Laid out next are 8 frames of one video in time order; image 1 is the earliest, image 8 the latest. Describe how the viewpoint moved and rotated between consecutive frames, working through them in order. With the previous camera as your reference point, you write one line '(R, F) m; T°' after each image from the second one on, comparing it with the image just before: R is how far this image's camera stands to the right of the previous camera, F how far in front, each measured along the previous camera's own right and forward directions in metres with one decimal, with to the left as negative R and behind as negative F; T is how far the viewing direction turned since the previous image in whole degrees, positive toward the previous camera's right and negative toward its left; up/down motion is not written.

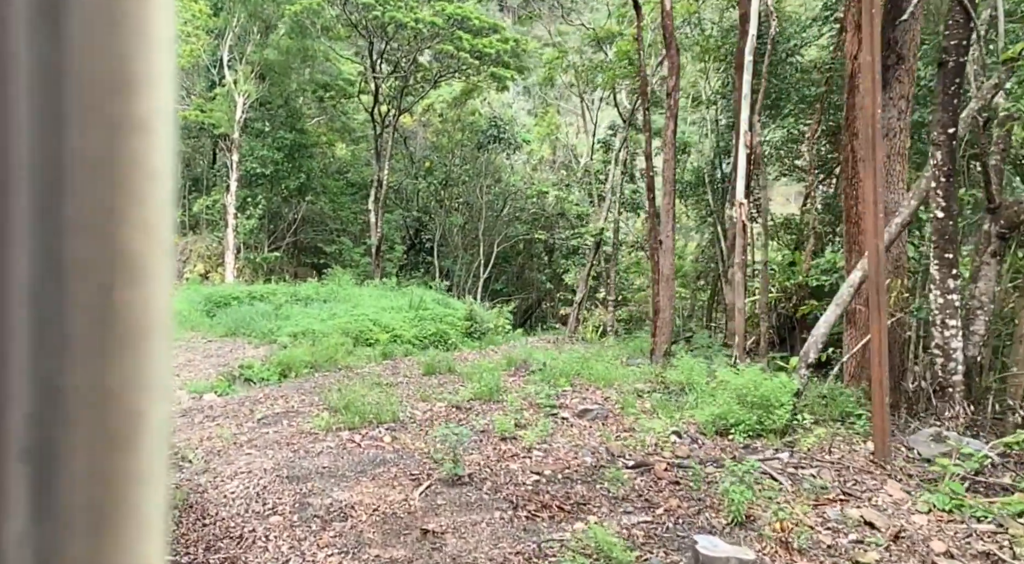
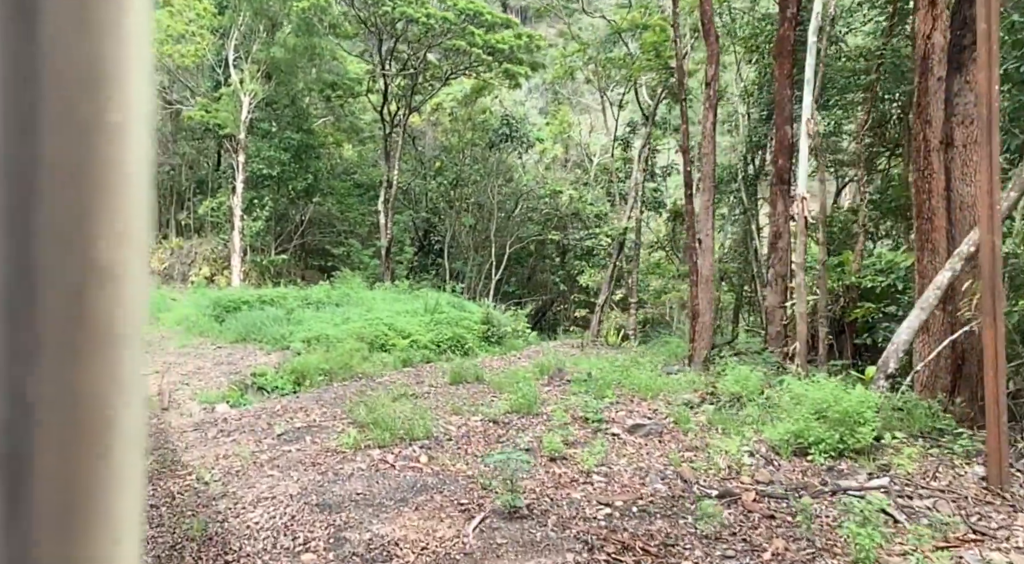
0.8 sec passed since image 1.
(-0.3, +0.5) m; 0°
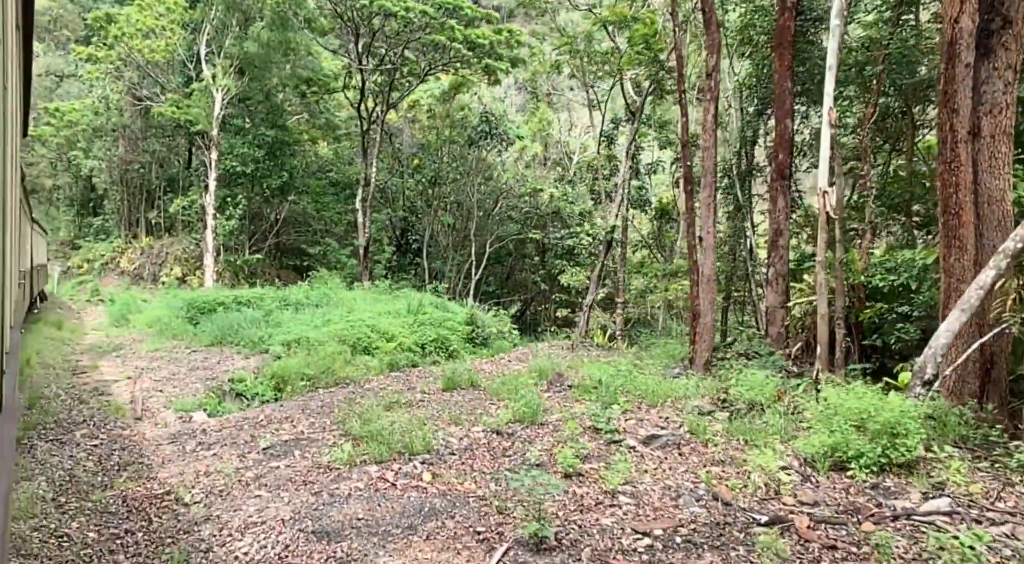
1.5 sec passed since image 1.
(-0.2, +0.4) m; +2°
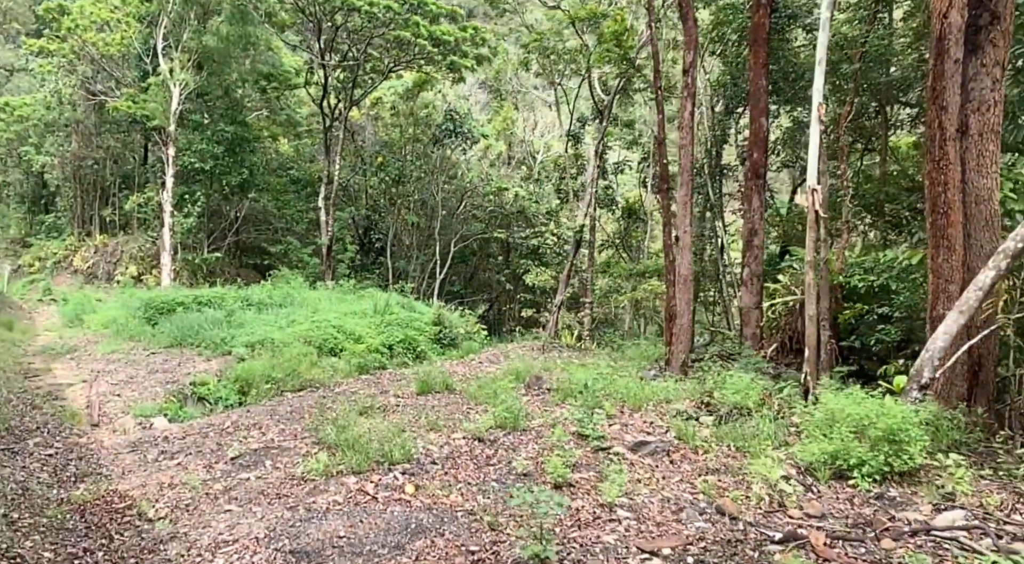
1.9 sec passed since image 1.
(-0.2, +0.2) m; +3°
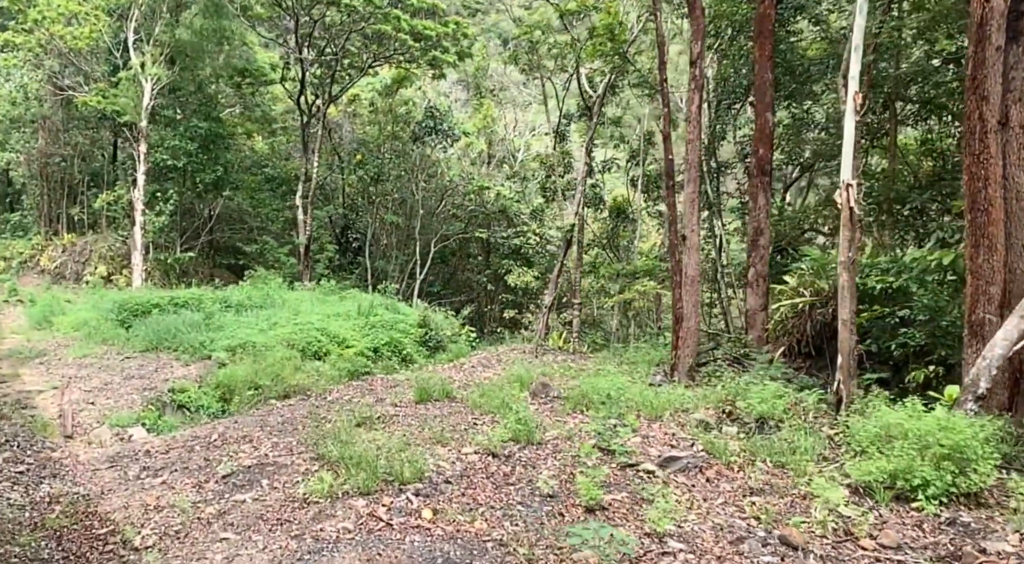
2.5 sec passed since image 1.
(-0.3, +0.4) m; +2°
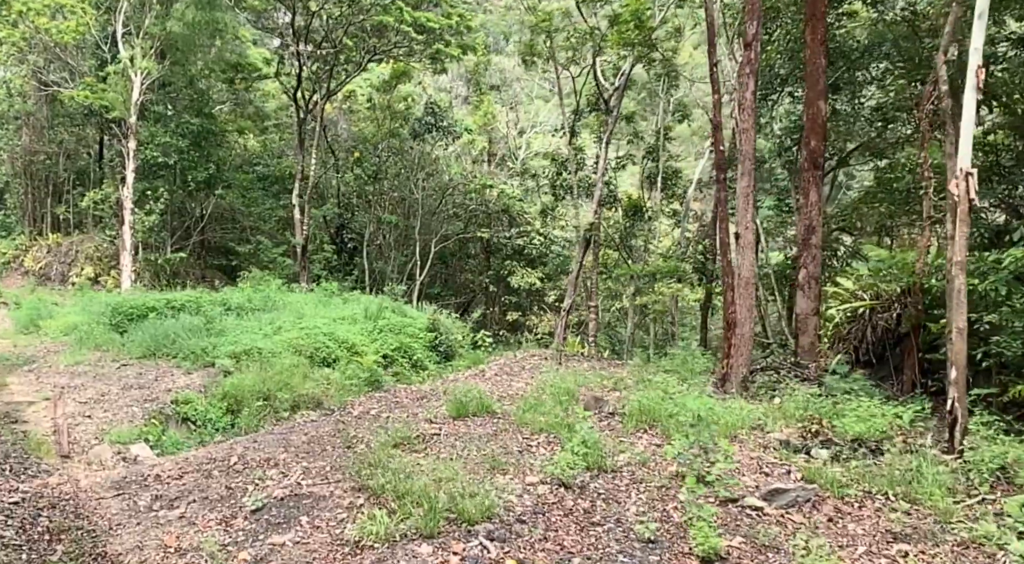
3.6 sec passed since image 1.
(-0.6, +0.7) m; +1°
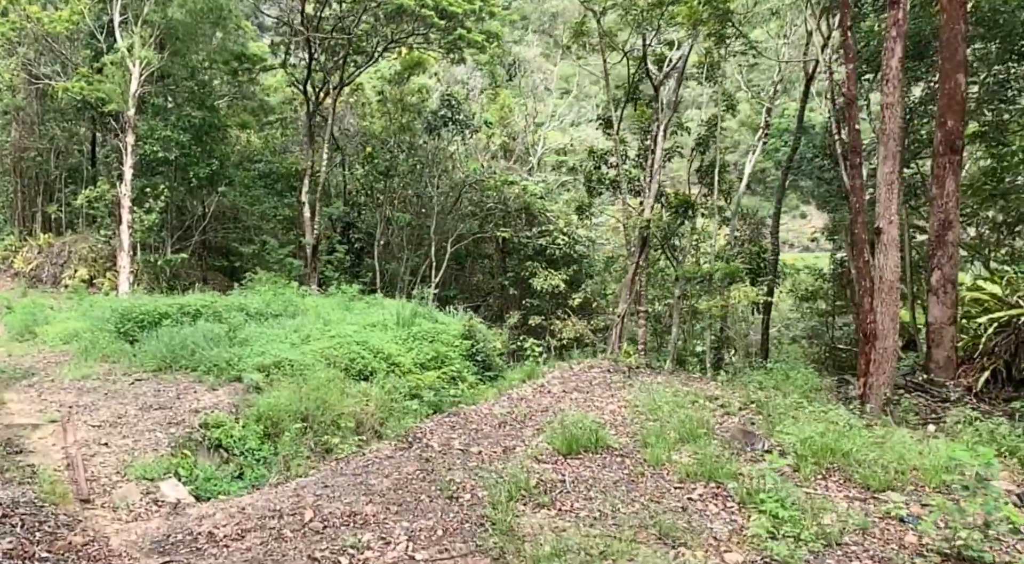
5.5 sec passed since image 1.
(-1.0, +1.2) m; +1°
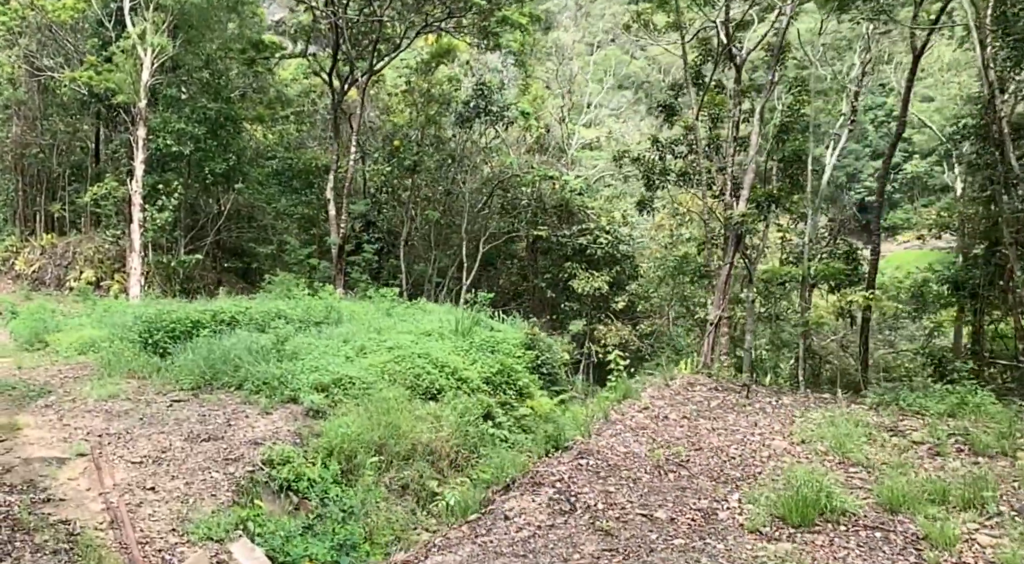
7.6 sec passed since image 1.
(-1.3, +1.5) m; 0°
